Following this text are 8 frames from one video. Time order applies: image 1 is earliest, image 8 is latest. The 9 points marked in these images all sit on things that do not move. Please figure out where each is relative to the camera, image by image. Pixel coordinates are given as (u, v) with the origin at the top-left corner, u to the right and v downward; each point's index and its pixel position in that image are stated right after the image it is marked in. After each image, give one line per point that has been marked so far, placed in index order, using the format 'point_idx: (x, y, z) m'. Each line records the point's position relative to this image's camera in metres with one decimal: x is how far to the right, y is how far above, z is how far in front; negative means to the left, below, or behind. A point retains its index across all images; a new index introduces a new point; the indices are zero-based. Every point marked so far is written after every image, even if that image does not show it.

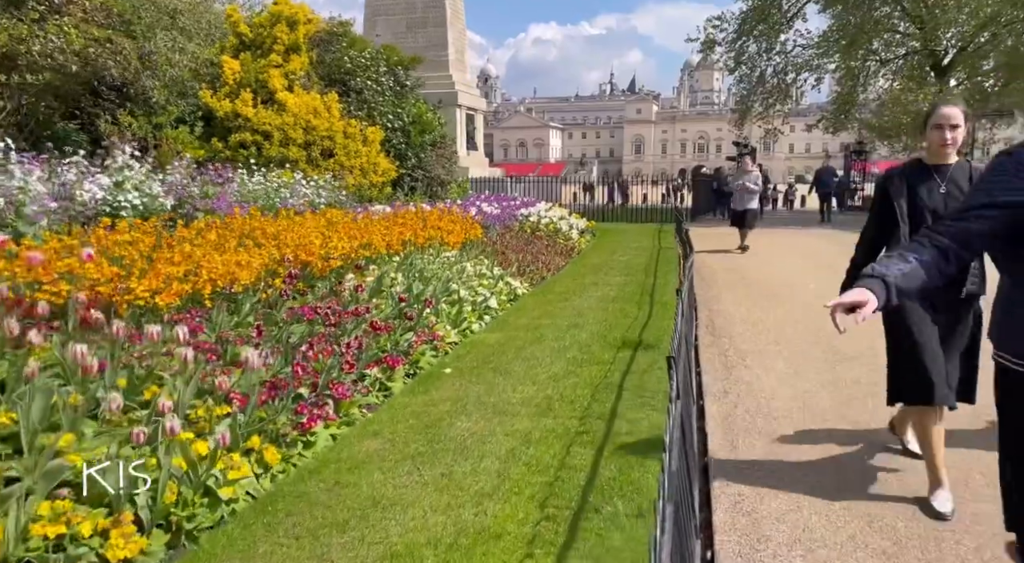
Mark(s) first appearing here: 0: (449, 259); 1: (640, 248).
0: (-0.8, +0.3, +9.8) m
1: (+2.5, +0.7, +15.6) m
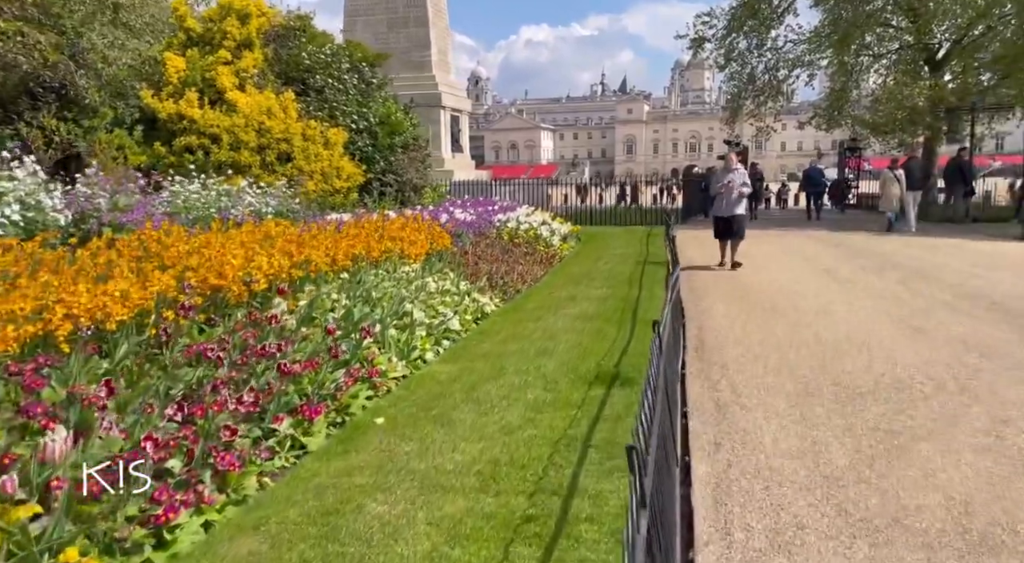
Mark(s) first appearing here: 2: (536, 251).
0: (-1.2, +0.1, +8.7) m
1: (+2.1, +0.5, +14.6) m
2: (+0.5, +0.6, +14.3) m
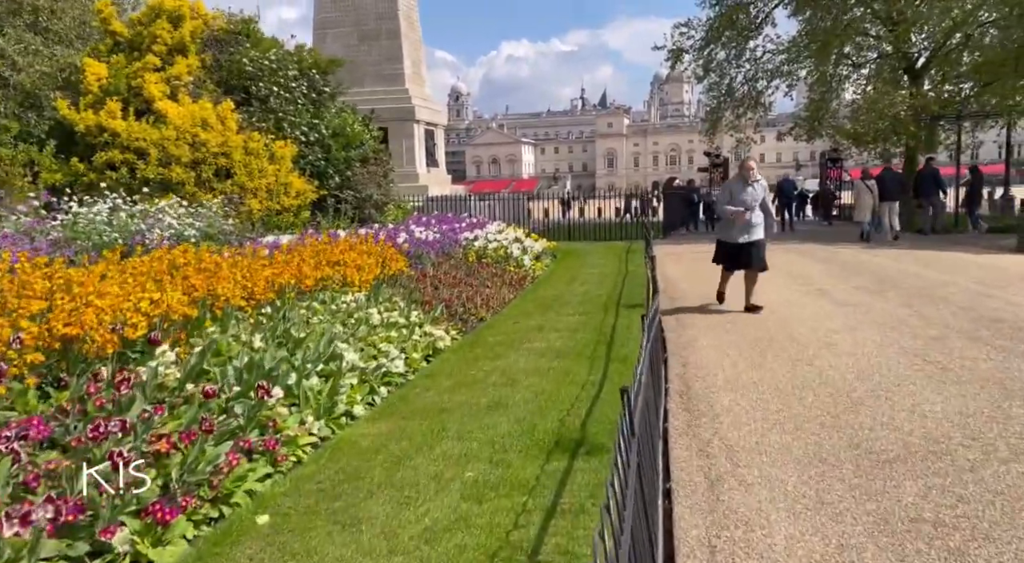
0: (-1.6, -0.2, +7.6) m
1: (+1.5, +0.1, +13.4) m
2: (-0.1, +0.2, +13.2) m
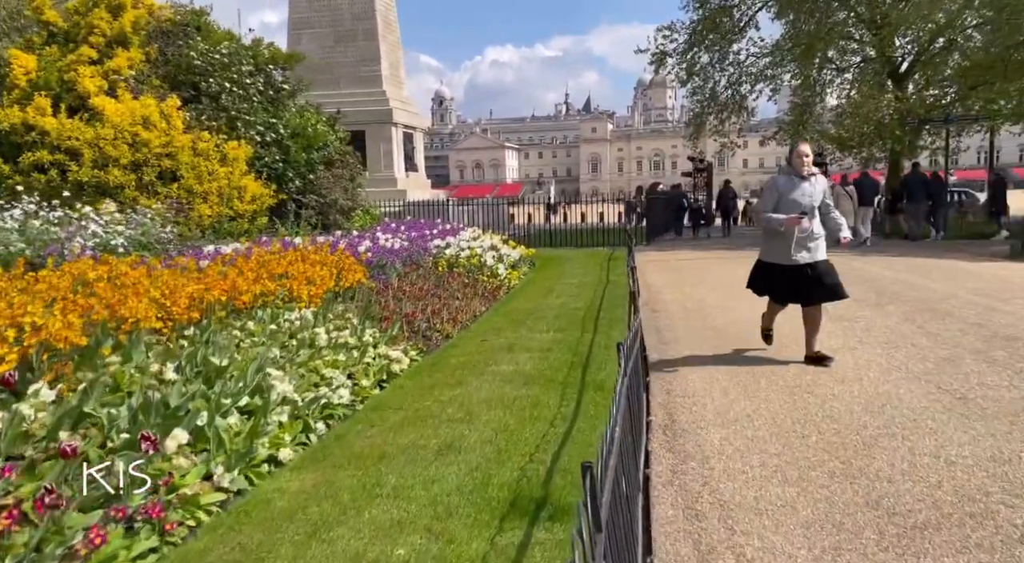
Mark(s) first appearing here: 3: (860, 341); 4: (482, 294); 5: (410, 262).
0: (-1.9, -0.4, +6.7) m
1: (+1.1, -0.1, +12.7) m
2: (-0.5, 0.0, +12.4) m
3: (+3.3, -0.6, +7.3) m
4: (-0.5, -0.2, +11.7) m
5: (-1.5, +0.3, +11.7) m
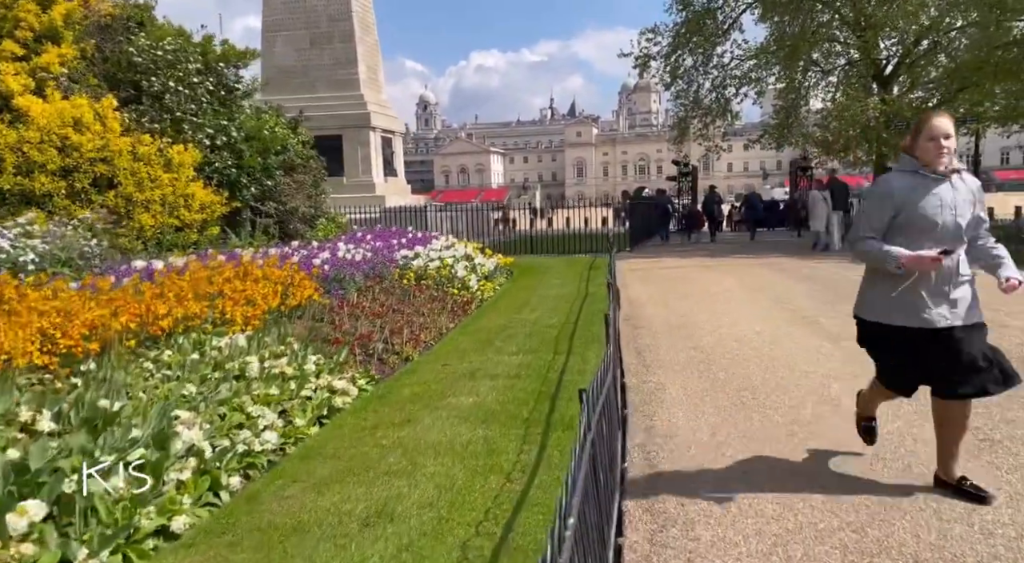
0: (-2.2, -0.5, +5.9) m
1: (+0.7, -0.2, +11.9) m
2: (-0.9, -0.2, +11.5) m
3: (+2.9, -0.7, +6.6) m
4: (-0.9, -0.4, +10.8) m
5: (-1.9, +0.1, +10.8) m
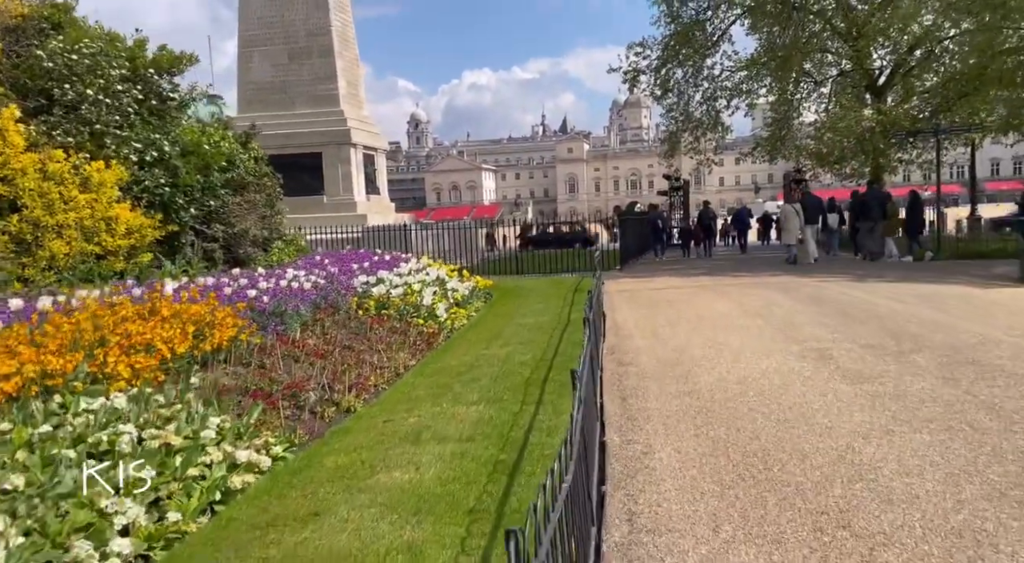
0: (-2.5, -0.8, +4.6) m
1: (+0.3, -0.6, +10.6) m
2: (-1.3, -0.6, +10.3) m
3: (+2.6, -0.9, +5.3) m
4: (-1.2, -0.7, +9.6) m
5: (-2.3, -0.3, +9.6) m
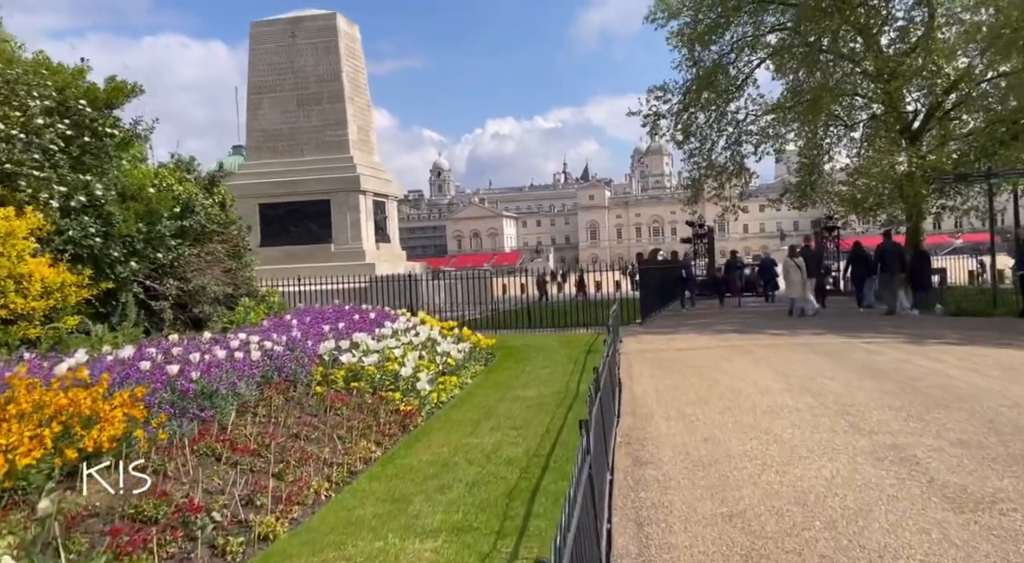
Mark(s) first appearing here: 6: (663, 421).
0: (-2.8, -1.2, +2.9) m
1: (+0.3, -1.4, +8.8) m
2: (-1.4, -1.3, +8.6) m
3: (+2.4, -1.4, +3.5) m
4: (-1.3, -1.4, +7.8) m
5: (-2.4, -1.0, +7.9) m
6: (+1.4, -1.4, +7.8) m
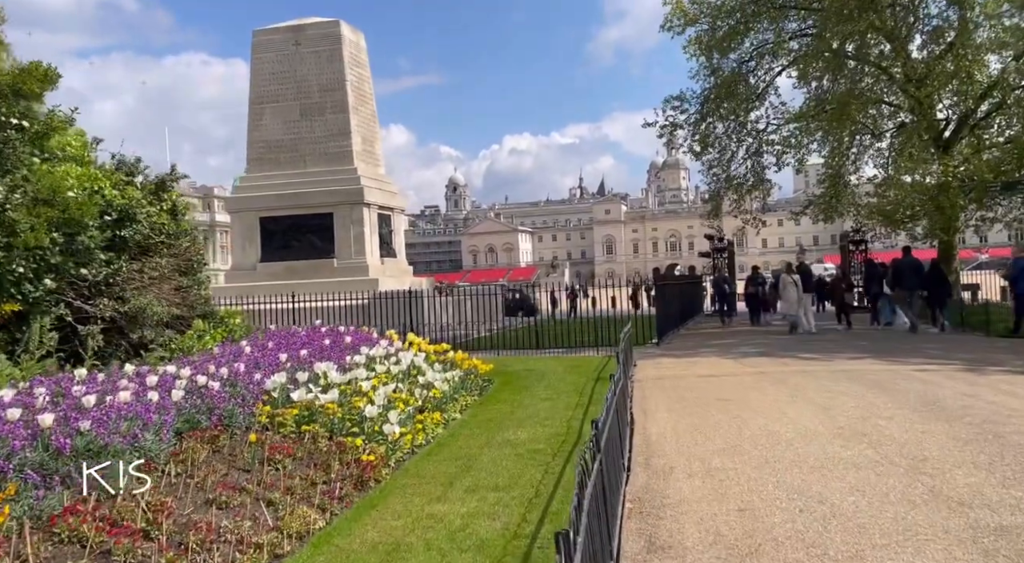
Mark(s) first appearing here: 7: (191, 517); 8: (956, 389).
0: (-3.0, -1.3, +1.4) m
1: (+0.1, -1.6, +7.3) m
2: (-1.5, -1.5, +7.0) m
3: (+2.2, -1.5, +1.9) m
4: (-1.4, -1.6, +6.3) m
5: (-2.5, -1.2, +6.4) m
6: (+1.3, -1.6, +6.2) m
7: (-2.0, -1.5, +5.2) m
8: (+5.3, -1.3, +9.4) m
